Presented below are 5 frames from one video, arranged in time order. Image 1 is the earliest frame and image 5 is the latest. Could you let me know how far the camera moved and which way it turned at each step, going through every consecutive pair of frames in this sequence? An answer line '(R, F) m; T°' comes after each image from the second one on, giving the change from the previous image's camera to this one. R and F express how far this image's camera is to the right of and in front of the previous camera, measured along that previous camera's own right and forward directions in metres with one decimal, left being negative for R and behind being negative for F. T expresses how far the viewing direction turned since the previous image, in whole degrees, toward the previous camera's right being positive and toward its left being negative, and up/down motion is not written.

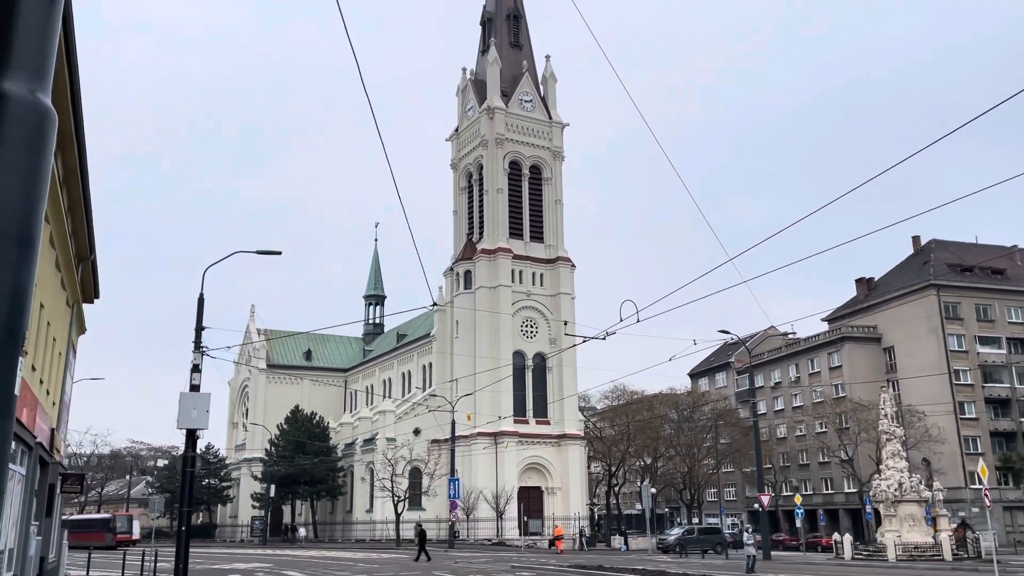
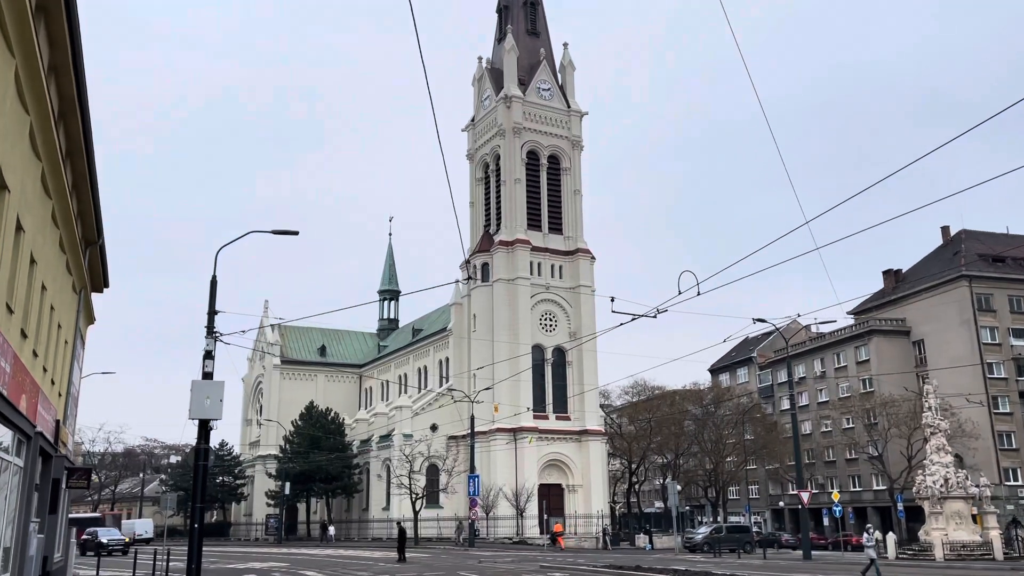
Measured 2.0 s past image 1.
(-0.5, +1.4) m; -1°
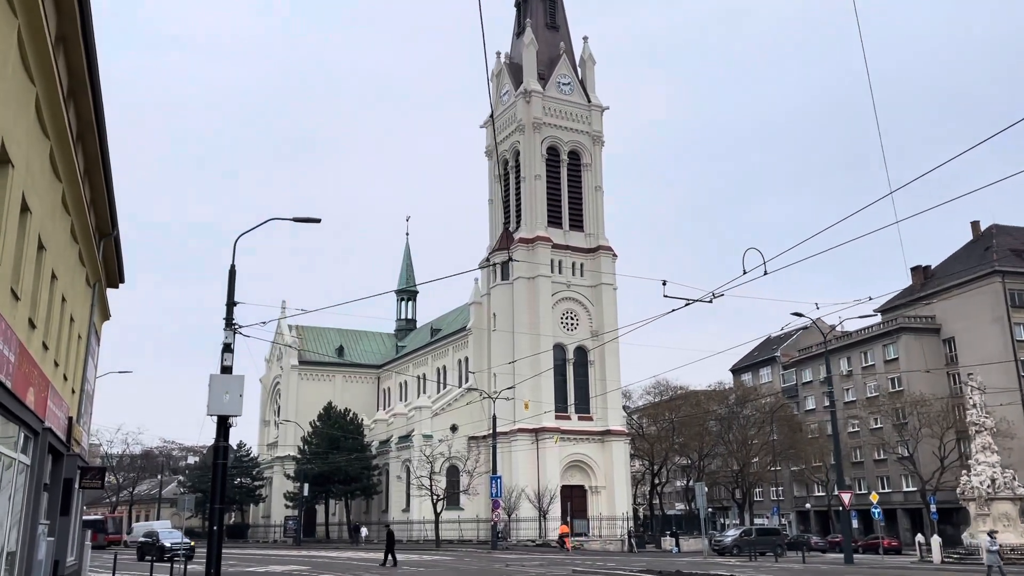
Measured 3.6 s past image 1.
(-0.4, +1.1) m; -1°
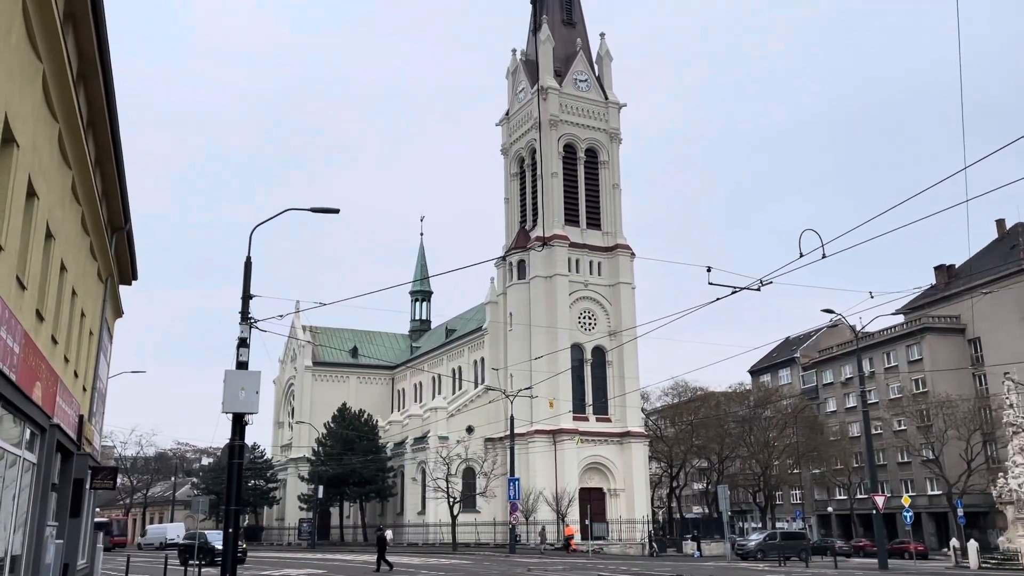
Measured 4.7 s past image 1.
(-0.3, +0.8) m; -1°
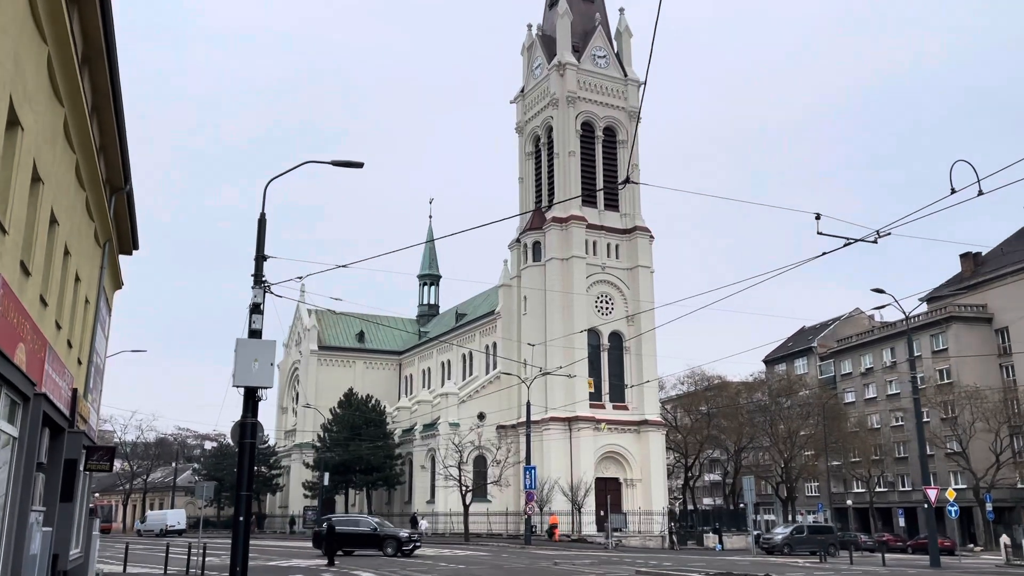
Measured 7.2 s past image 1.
(-0.8, +1.9) m; 0°
